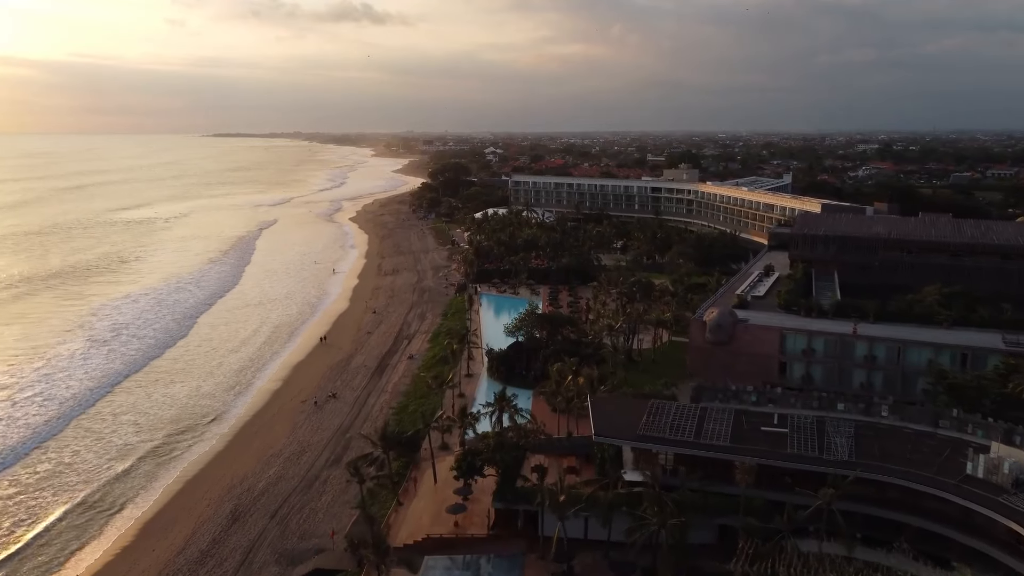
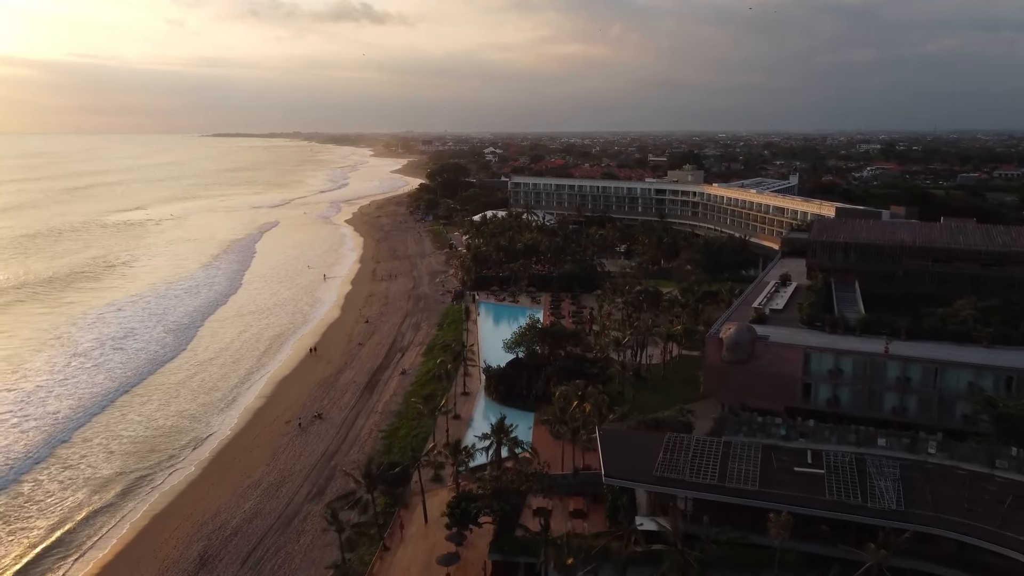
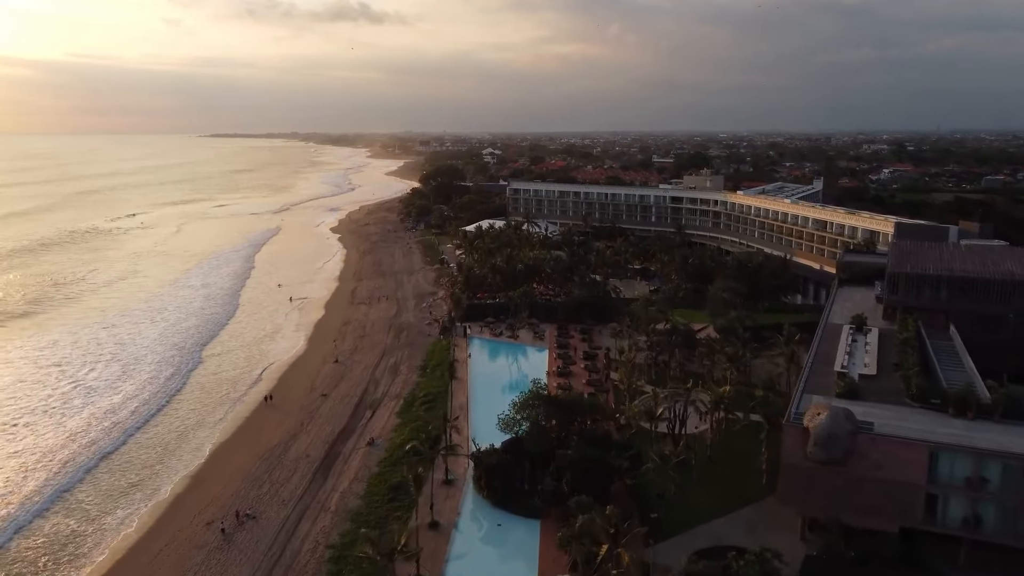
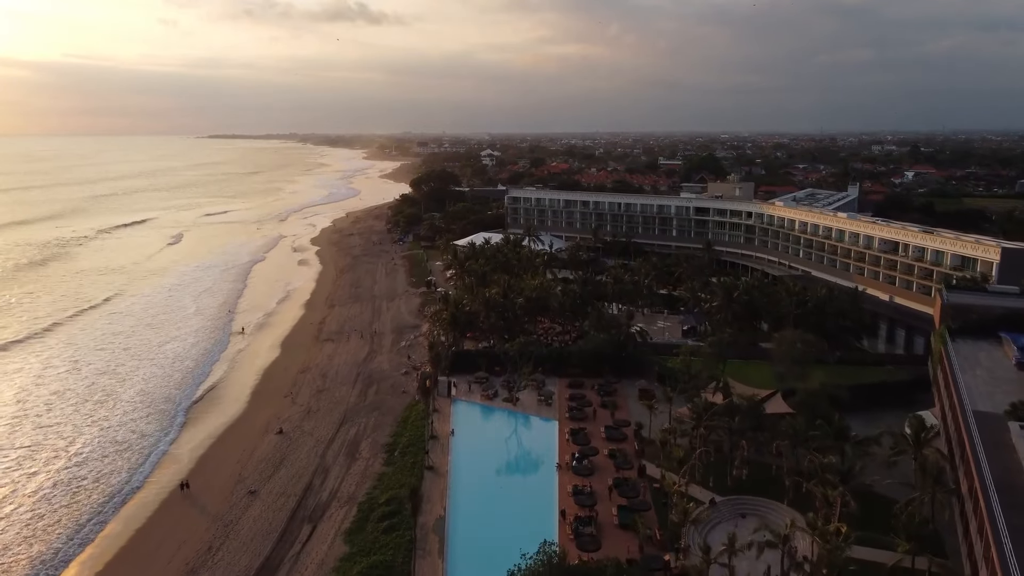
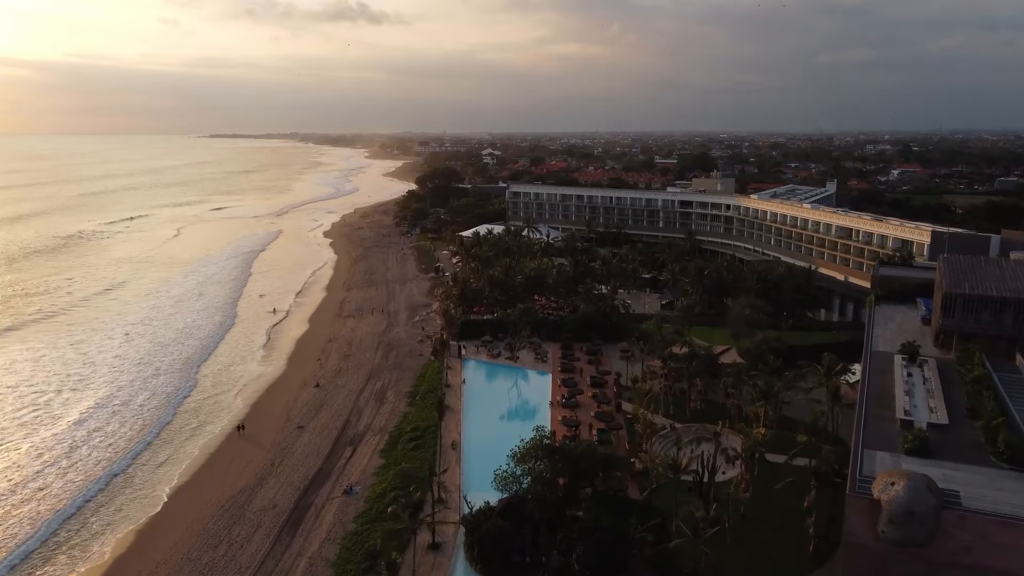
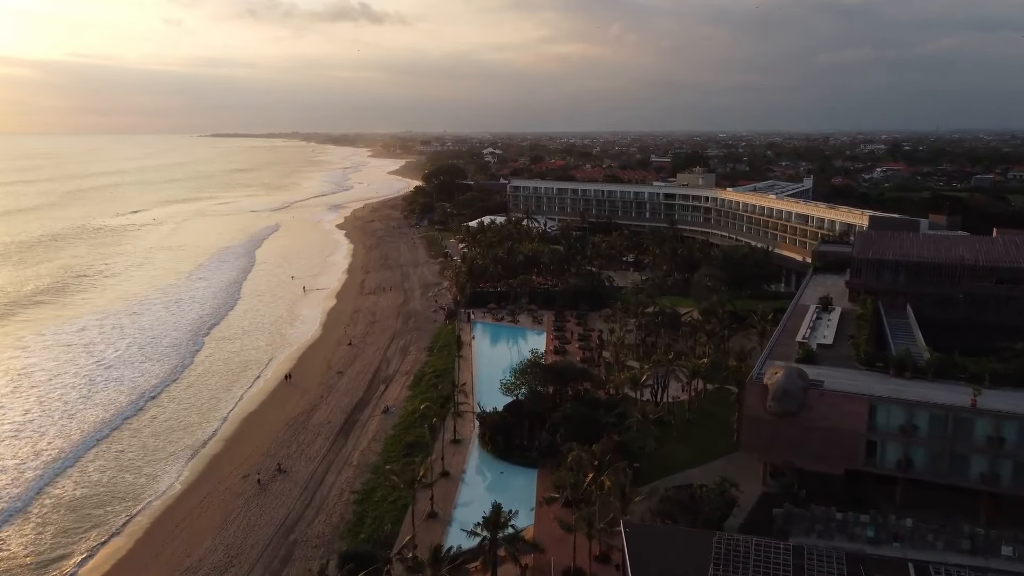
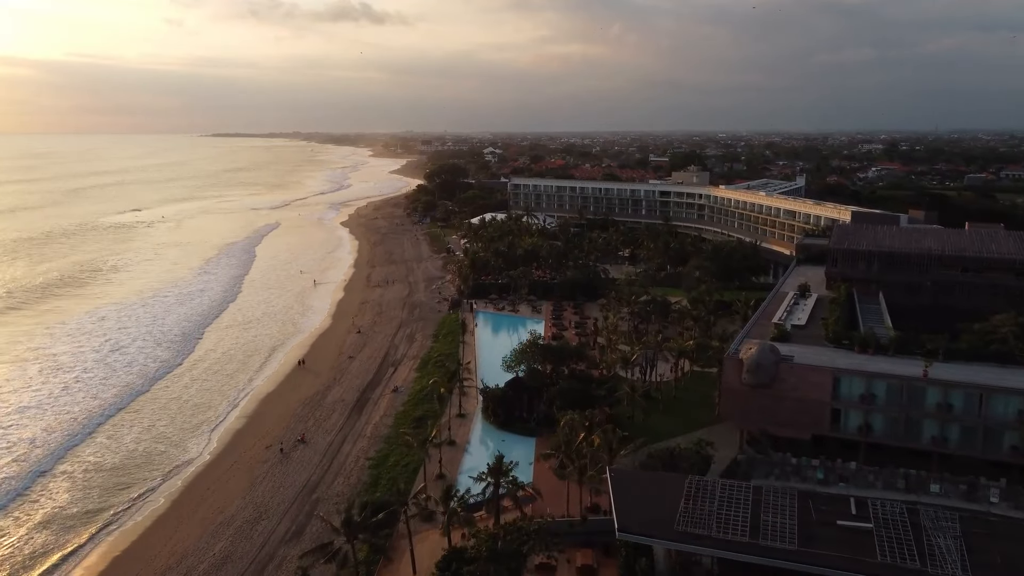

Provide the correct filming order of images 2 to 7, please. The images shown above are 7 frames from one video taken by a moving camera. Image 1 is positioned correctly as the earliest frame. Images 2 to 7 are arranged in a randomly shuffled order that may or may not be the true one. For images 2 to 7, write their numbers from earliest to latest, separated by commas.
2, 7, 6, 3, 5, 4
